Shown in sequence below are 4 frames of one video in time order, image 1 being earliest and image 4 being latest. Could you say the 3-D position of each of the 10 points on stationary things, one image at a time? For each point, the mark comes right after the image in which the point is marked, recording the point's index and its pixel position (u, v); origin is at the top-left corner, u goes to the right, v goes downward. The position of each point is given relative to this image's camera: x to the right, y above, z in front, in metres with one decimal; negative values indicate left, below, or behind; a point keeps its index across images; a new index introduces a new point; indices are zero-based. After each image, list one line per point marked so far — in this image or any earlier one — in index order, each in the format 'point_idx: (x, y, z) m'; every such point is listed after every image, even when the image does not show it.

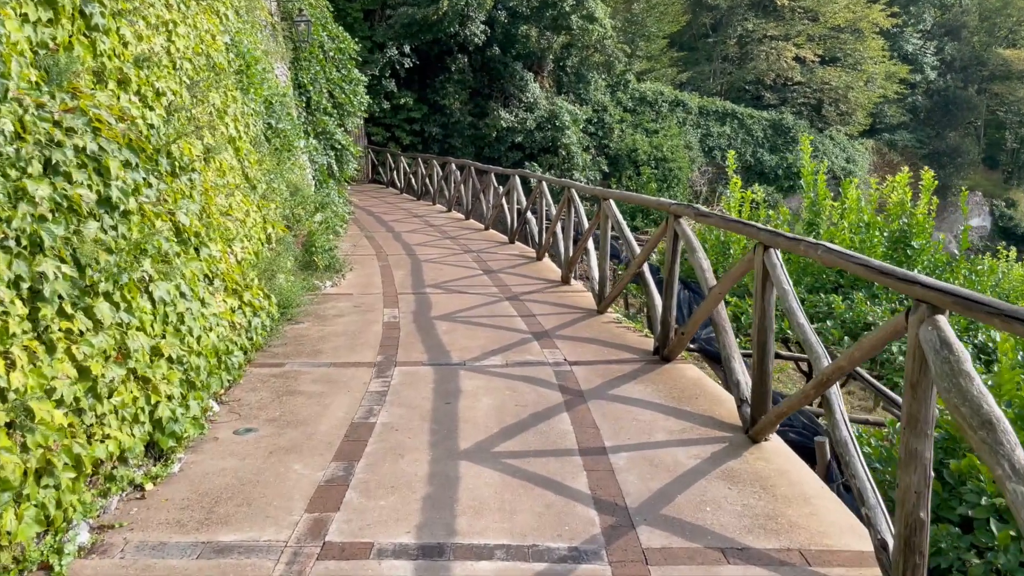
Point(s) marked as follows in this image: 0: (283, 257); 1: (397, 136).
0: (-1.4, +0.2, +5.2) m
1: (-2.4, +3.2, +17.4) m
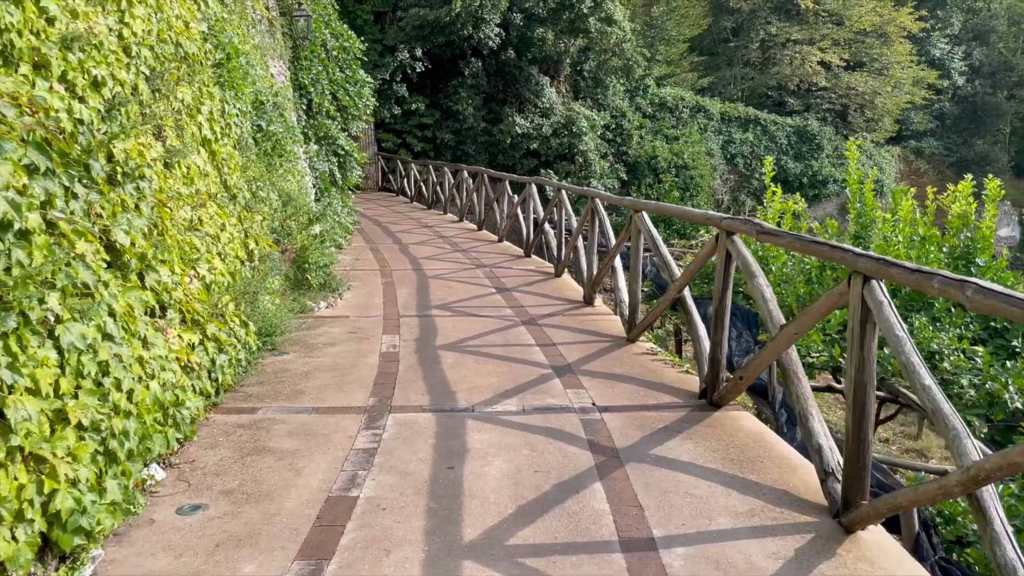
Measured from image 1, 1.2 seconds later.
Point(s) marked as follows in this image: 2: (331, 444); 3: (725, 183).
0: (-1.3, +0.1, +4.6) m
1: (-2.1, +3.0, +16.8) m
2: (-0.6, -0.5, +2.9) m
3: (+4.9, +2.4, +19.1) m
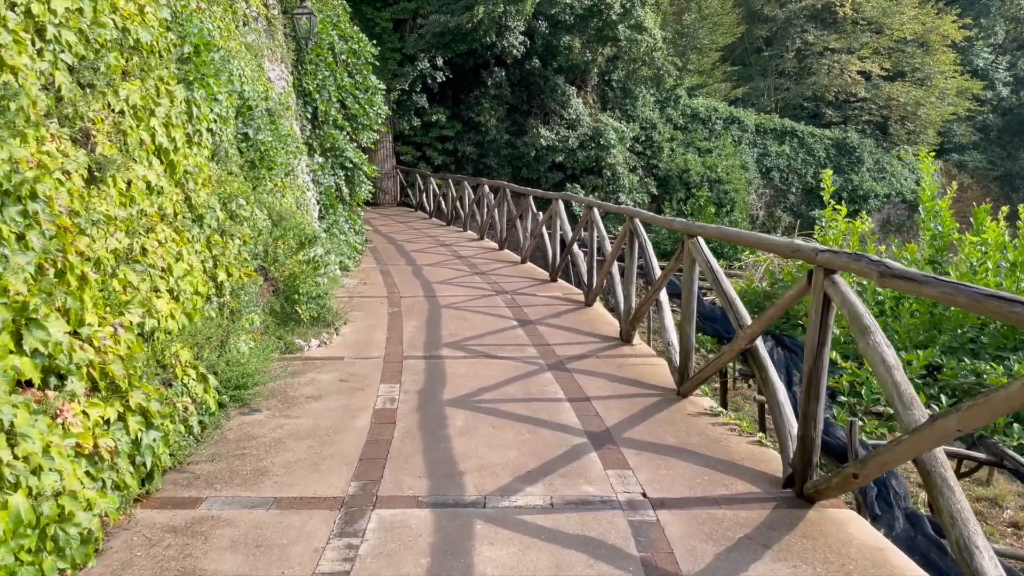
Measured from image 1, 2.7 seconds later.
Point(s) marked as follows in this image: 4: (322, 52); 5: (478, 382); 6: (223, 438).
0: (-1.2, -0.1, +3.8) m
1: (-1.6, +2.6, +16.1) m
2: (-0.6, -0.7, +2.1) m
3: (+5.4, +2.0, +18.2) m
4: (-1.7, +2.1, +7.4) m
5: (-0.2, -0.4, +3.8) m
6: (-1.1, -0.5, +3.0) m
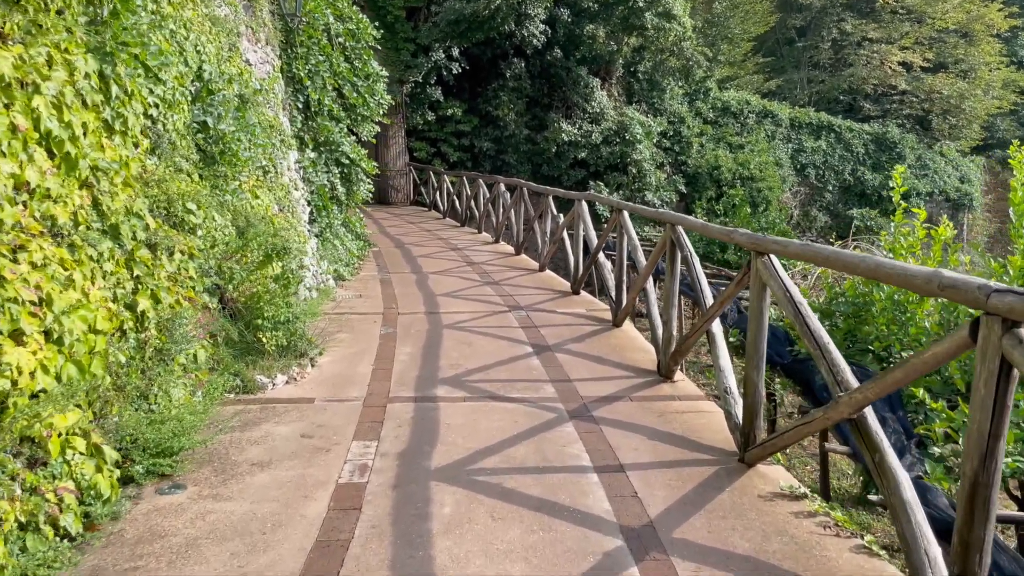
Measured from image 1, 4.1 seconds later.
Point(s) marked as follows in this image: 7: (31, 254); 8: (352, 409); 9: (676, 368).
0: (-1.2, -0.2, +3.0) m
1: (-1.3, +2.5, +15.3) m
2: (-0.6, -0.8, +1.3) m
3: (+5.8, +1.9, +17.1) m
4: (-1.5, +2.0, +6.5) m
5: (-0.1, -0.5, +3.0) m
6: (-1.0, -0.7, +2.2) m
7: (-1.3, +0.1, +2.2) m
8: (-0.7, -0.5, +3.3) m
9: (+0.7, -0.4, +3.7) m
